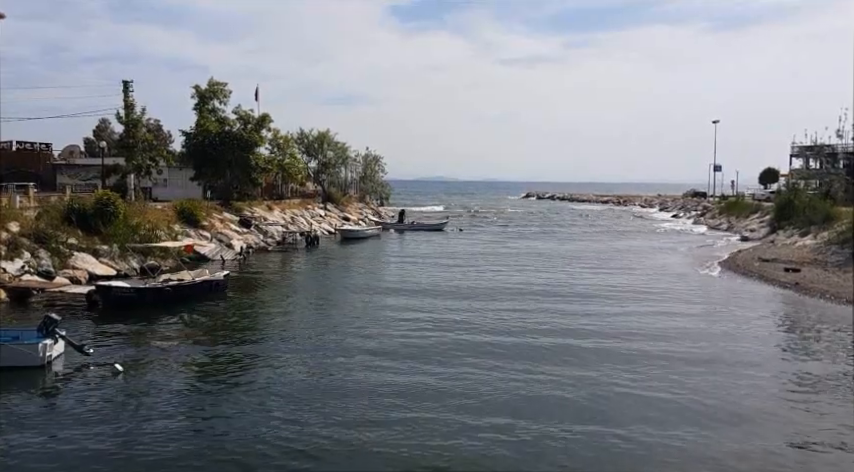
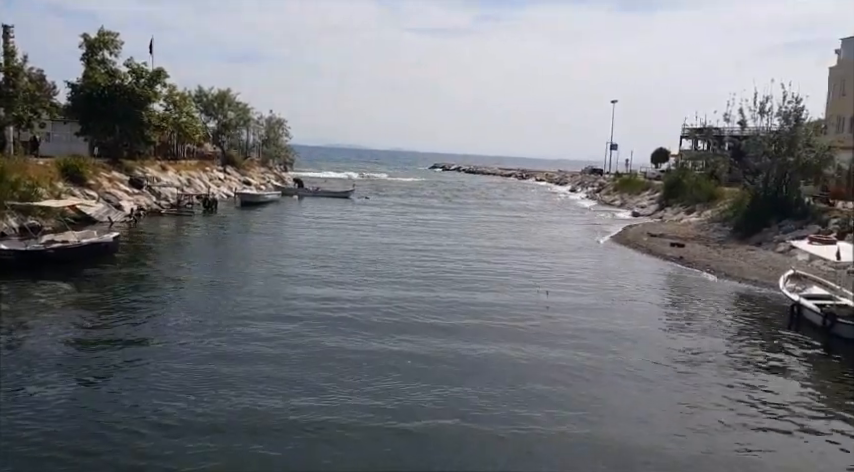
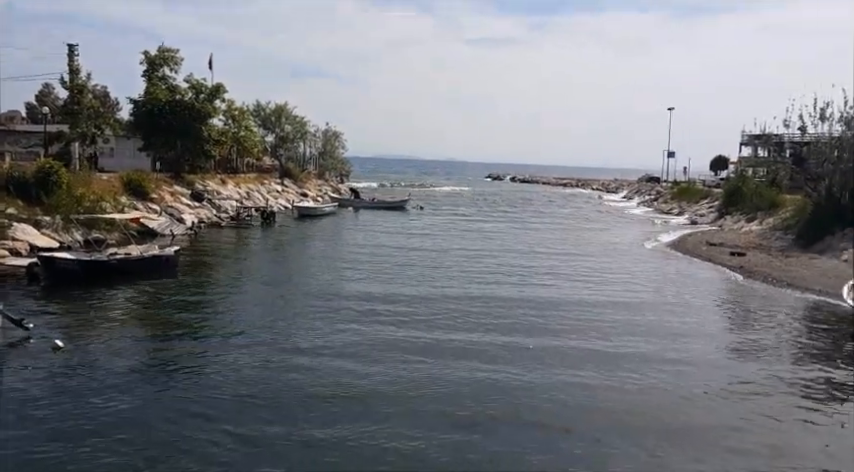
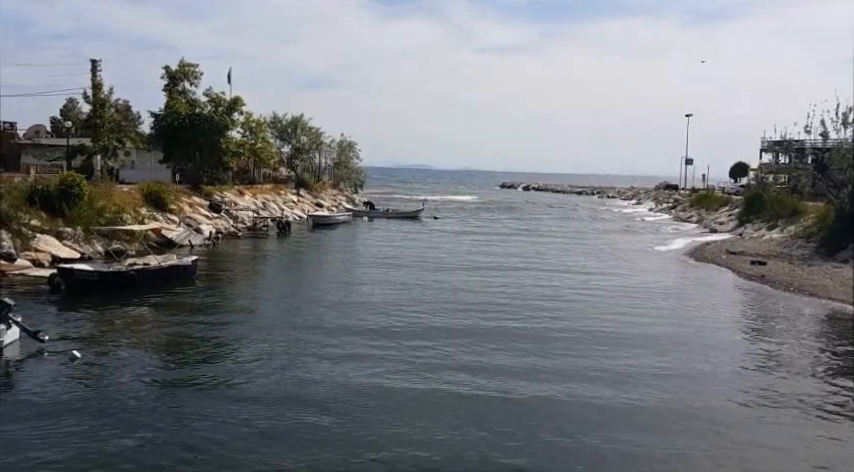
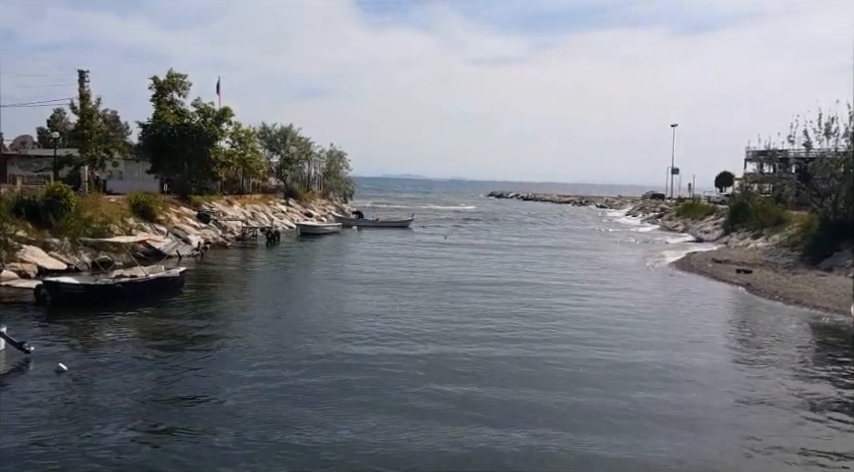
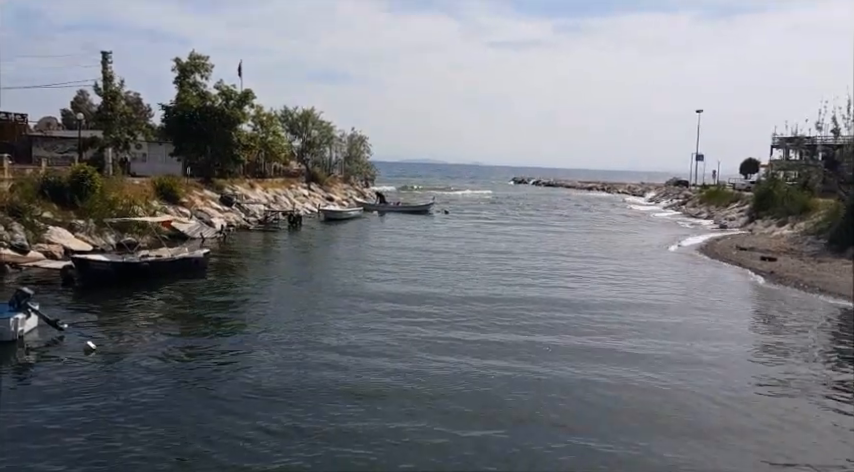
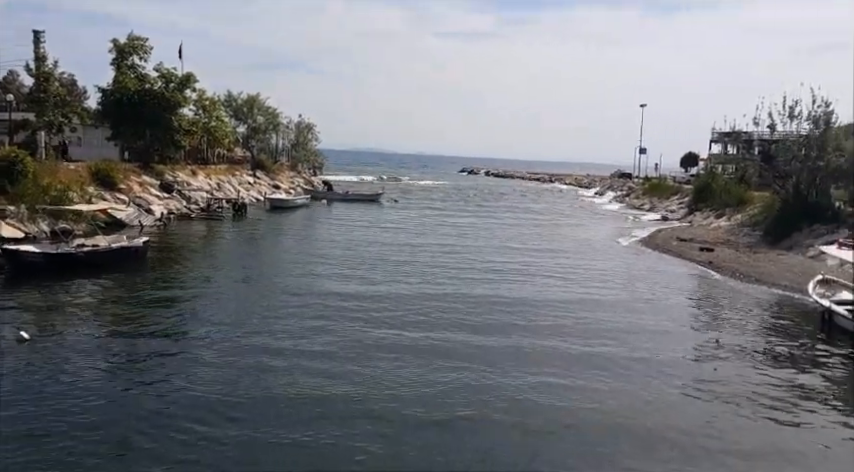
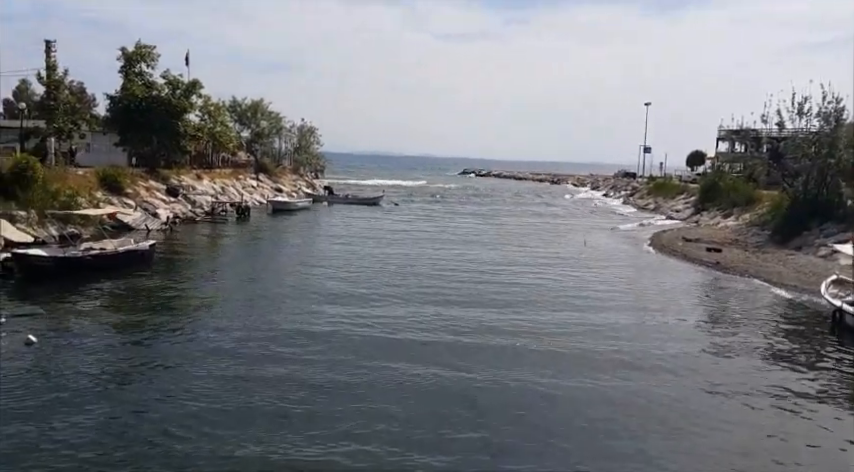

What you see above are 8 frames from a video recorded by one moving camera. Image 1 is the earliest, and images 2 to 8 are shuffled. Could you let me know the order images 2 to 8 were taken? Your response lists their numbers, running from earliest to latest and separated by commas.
6, 3, 7, 2, 8, 4, 5
